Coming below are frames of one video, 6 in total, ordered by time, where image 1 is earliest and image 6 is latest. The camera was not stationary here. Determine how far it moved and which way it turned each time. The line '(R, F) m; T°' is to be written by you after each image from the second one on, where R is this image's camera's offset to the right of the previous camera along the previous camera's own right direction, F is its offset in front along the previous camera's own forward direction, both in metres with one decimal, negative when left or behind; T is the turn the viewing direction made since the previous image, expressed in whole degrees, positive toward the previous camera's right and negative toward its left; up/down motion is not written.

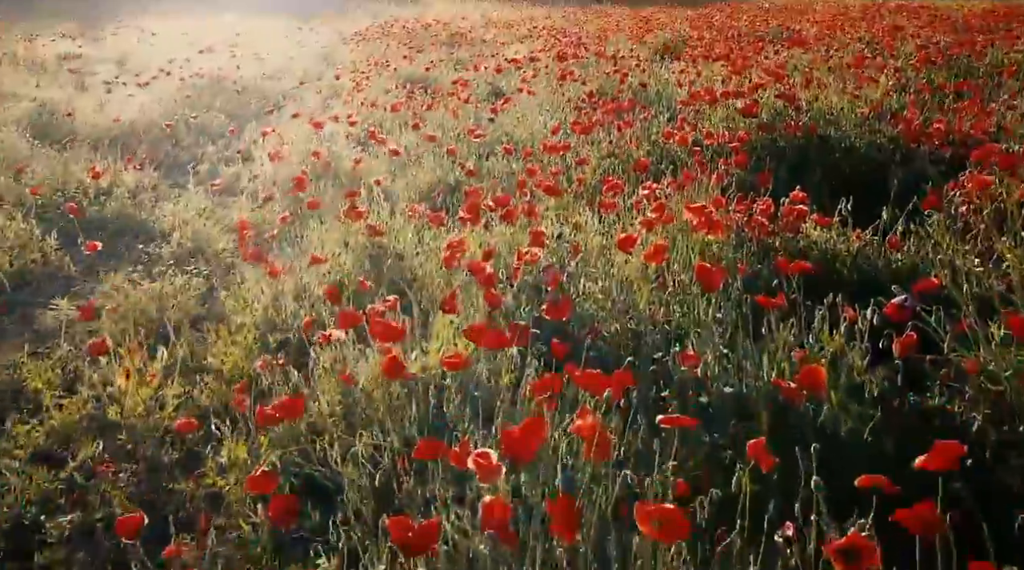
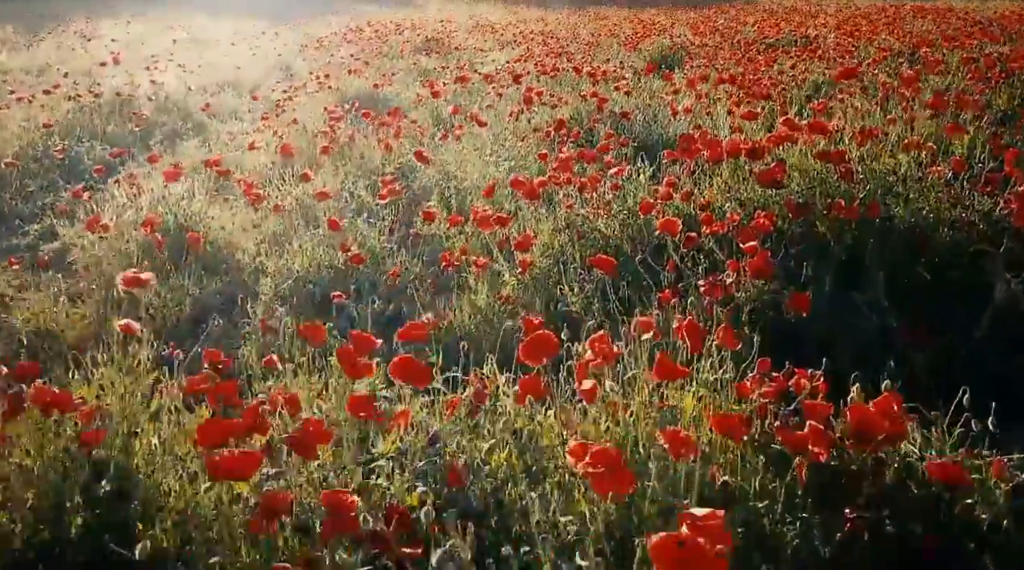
(+0.3, +1.7) m; 0°
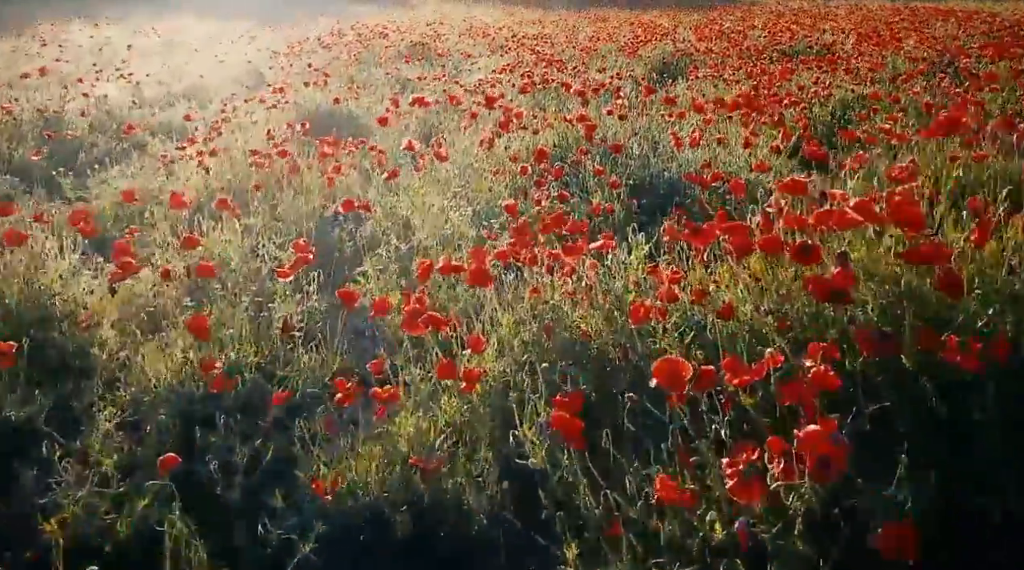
(+0.2, +1.1) m; 0°
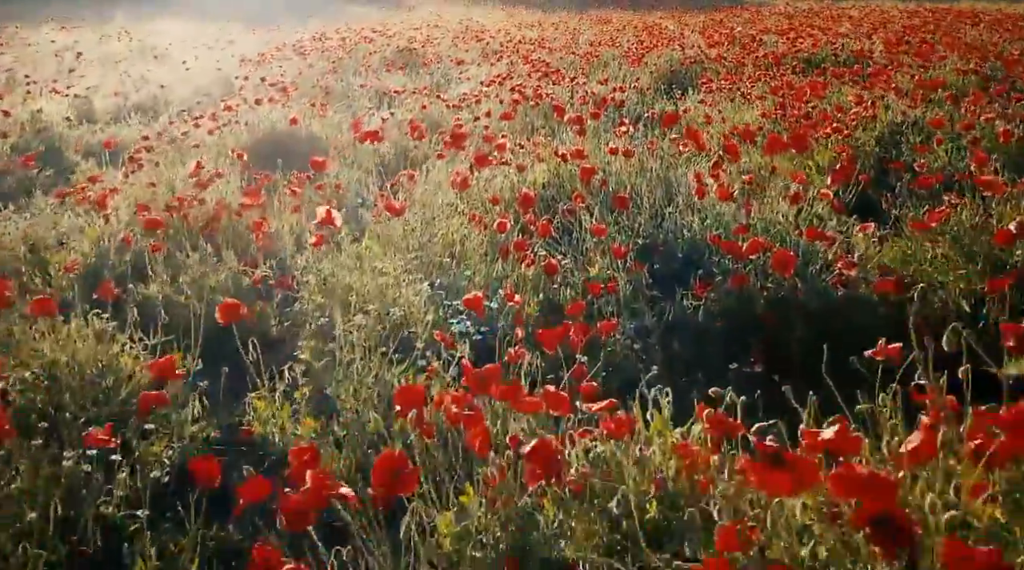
(+0.1, +1.1) m; 0°
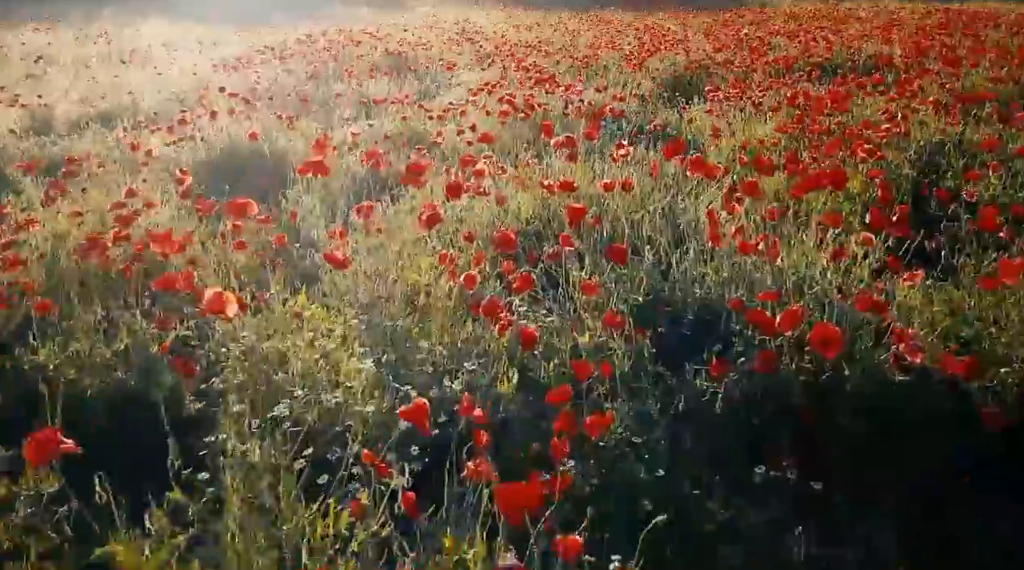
(+0.1, +0.7) m; 0°
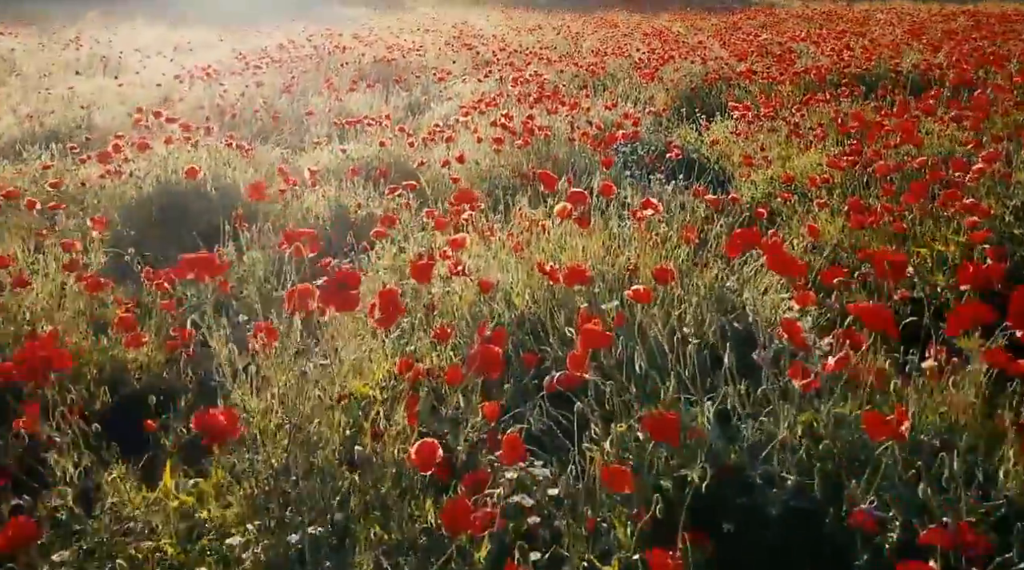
(0.0, +1.1) m; 0°
